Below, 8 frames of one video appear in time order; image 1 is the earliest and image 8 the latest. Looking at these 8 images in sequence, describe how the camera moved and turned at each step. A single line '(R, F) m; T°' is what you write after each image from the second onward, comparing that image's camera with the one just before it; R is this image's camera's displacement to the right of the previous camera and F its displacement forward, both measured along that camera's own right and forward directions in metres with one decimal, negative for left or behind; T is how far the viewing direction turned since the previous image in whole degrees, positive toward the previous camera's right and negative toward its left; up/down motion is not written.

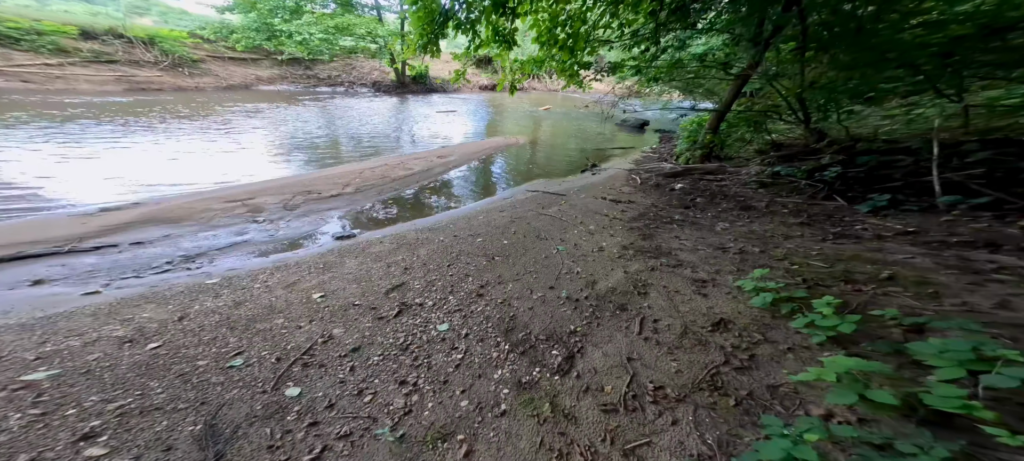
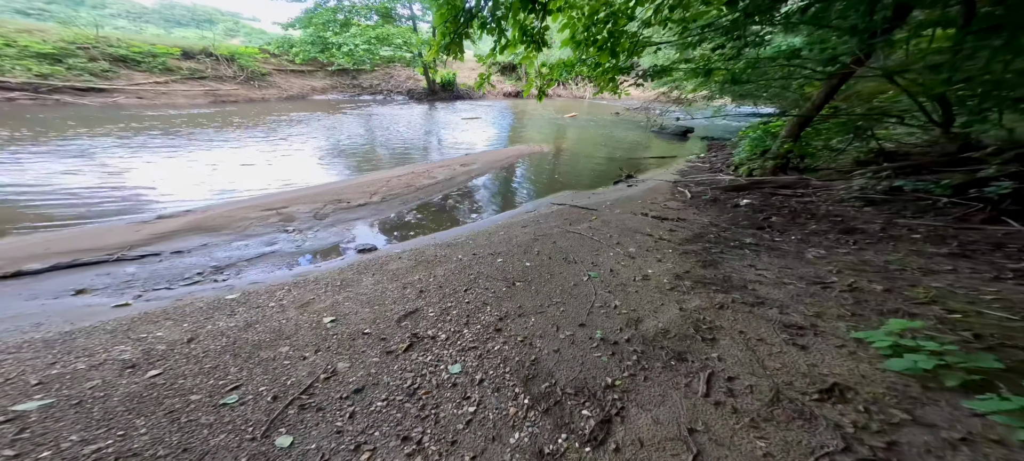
(+0.1, +0.3) m; -7°
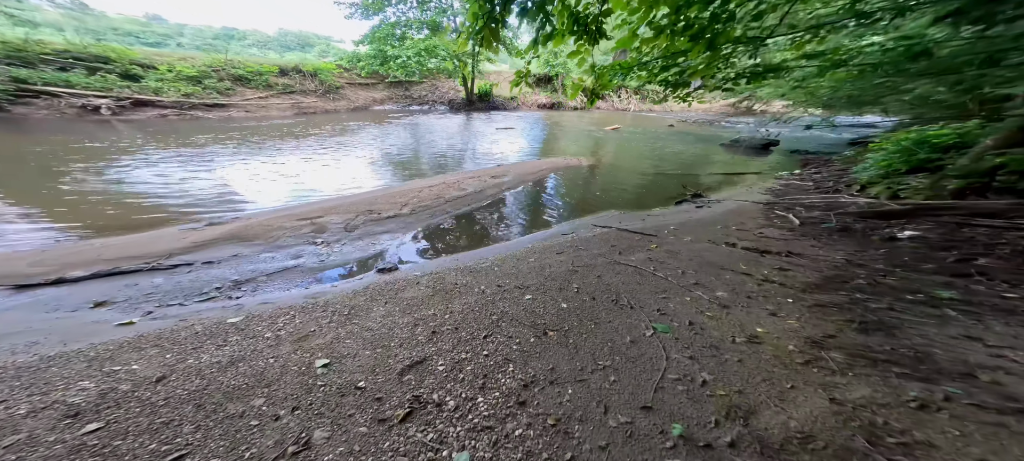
(0.0, +0.6) m; -10°
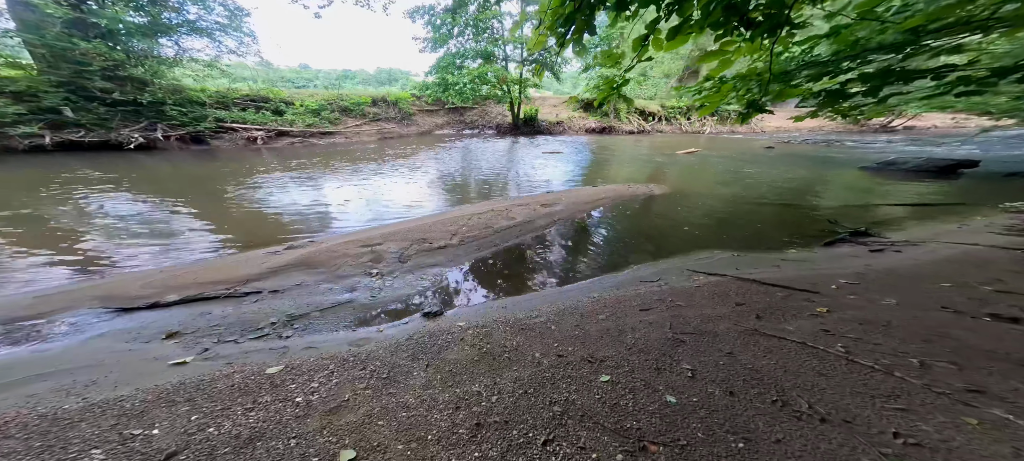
(-0.1, +0.5) m; -12°
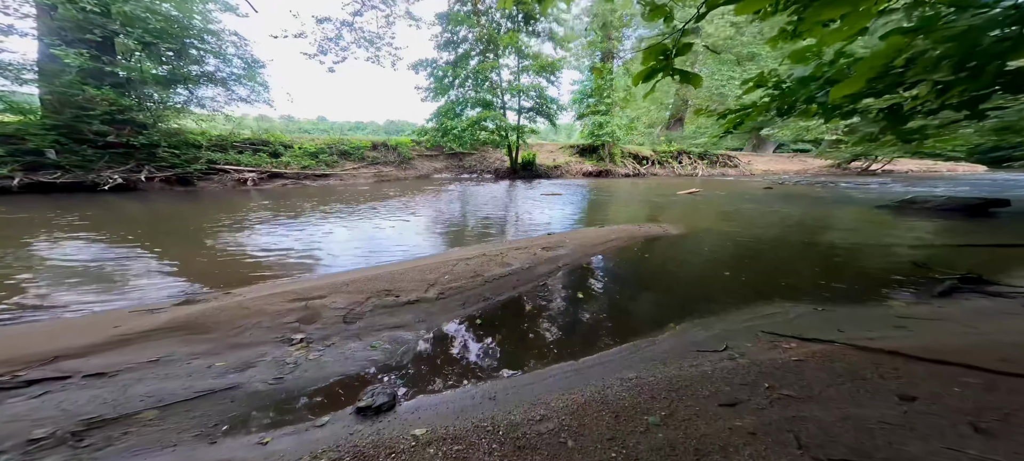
(0.0, +0.8) m; 0°
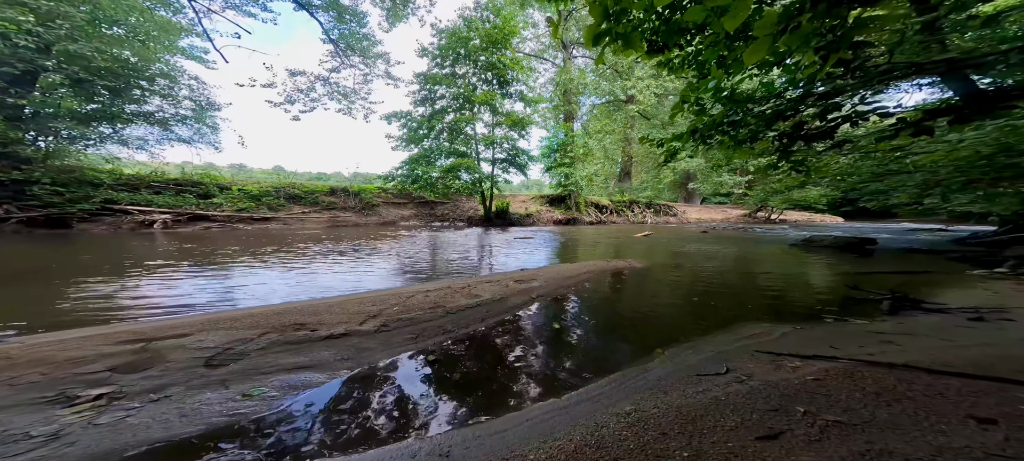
(+0.1, +0.4) m; +6°
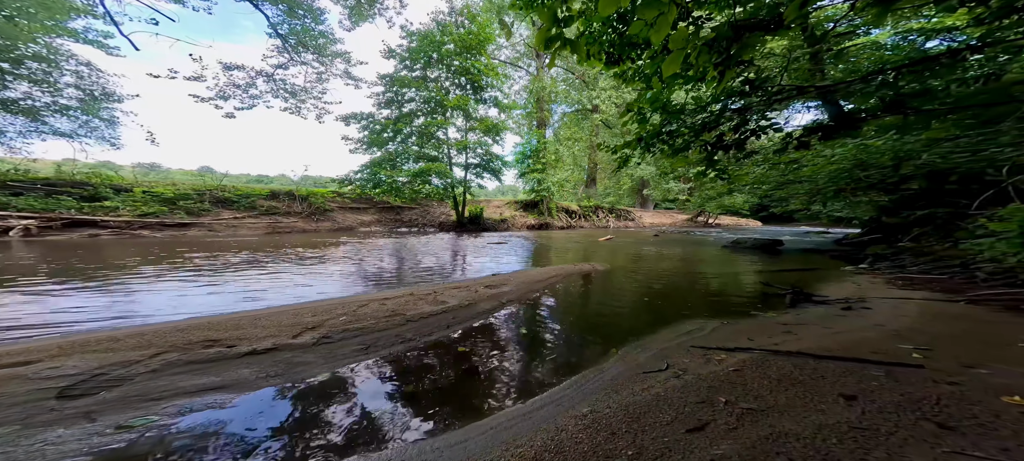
(+0.2, 0.0) m; +7°
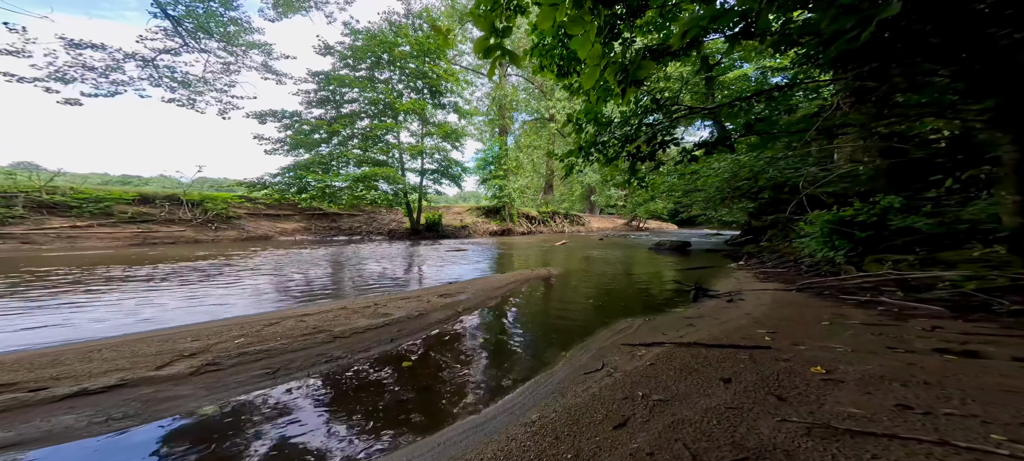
(+0.2, 0.0) m; +10°
